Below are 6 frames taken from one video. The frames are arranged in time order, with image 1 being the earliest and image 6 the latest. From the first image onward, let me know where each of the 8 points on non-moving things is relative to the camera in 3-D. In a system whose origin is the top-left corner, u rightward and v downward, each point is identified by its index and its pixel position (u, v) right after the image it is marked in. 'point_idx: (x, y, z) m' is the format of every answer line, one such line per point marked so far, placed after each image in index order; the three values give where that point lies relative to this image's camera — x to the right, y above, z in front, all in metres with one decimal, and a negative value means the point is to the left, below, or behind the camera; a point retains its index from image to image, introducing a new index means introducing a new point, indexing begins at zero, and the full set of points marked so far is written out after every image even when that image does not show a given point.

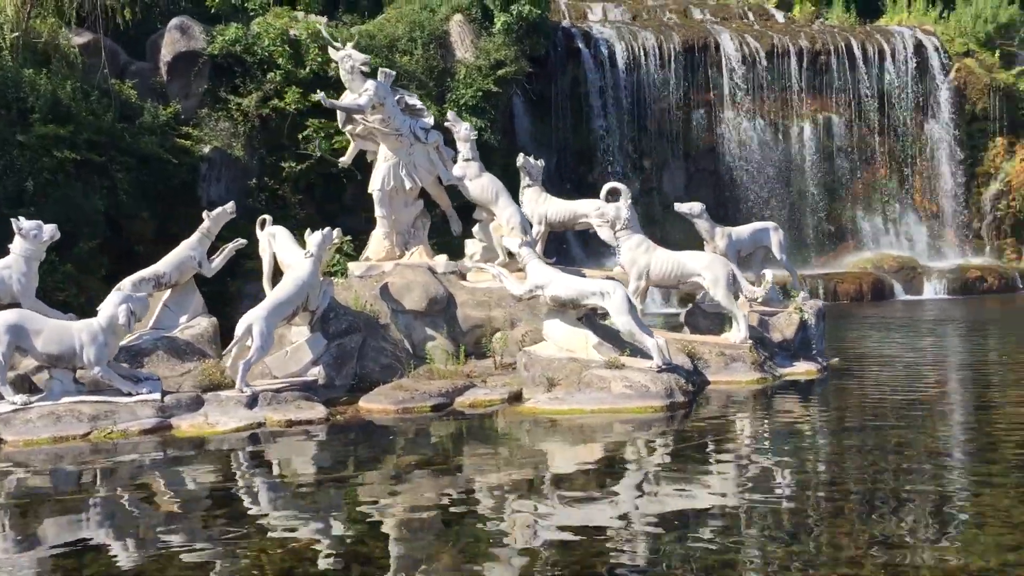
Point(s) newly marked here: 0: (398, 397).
0: (-0.9, -1.0, +8.8) m
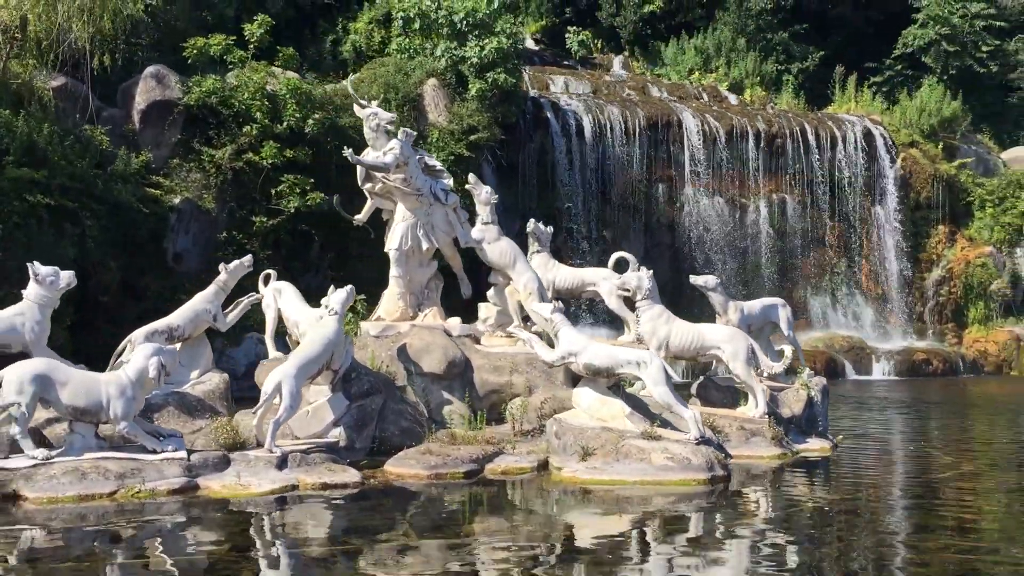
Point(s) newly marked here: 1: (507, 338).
0: (-0.7, -1.5, +8.6) m
1: (0.0, -0.5, +10.8) m
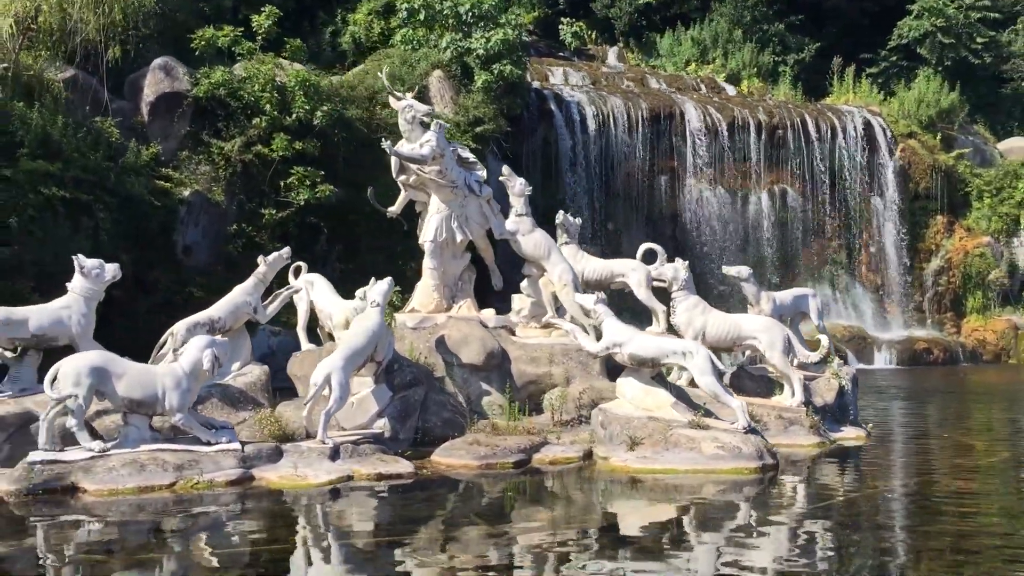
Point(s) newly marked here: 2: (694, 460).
0: (-0.3, -1.4, +8.6) m
1: (+0.3, -0.4, +10.8) m
2: (+1.5, -1.4, +8.3) m
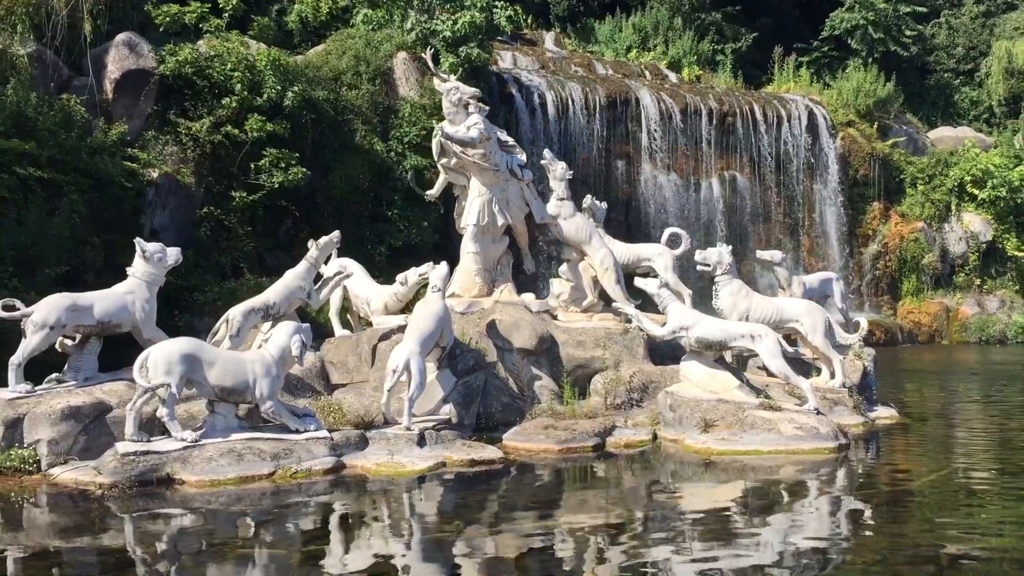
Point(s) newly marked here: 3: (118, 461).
0: (+0.4, -1.3, +8.7) m
1: (+0.8, -0.3, +10.9) m
2: (+2.2, -1.3, +8.5) m
3: (-3.0, -1.3, +7.4) m
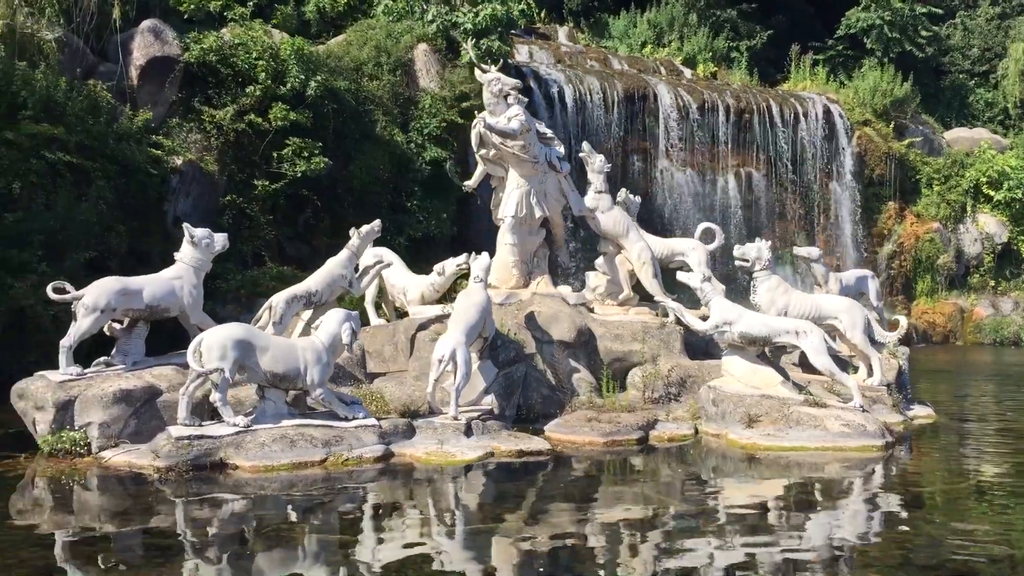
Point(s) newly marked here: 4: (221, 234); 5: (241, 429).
0: (+0.8, -1.2, +8.7) m
1: (+1.2, -0.2, +10.8) m
2: (+2.6, -1.3, +8.5) m
3: (-2.6, -1.2, +7.5) m
4: (-2.5, +0.5, +8.4) m
5: (-2.1, -1.1, +7.4) m
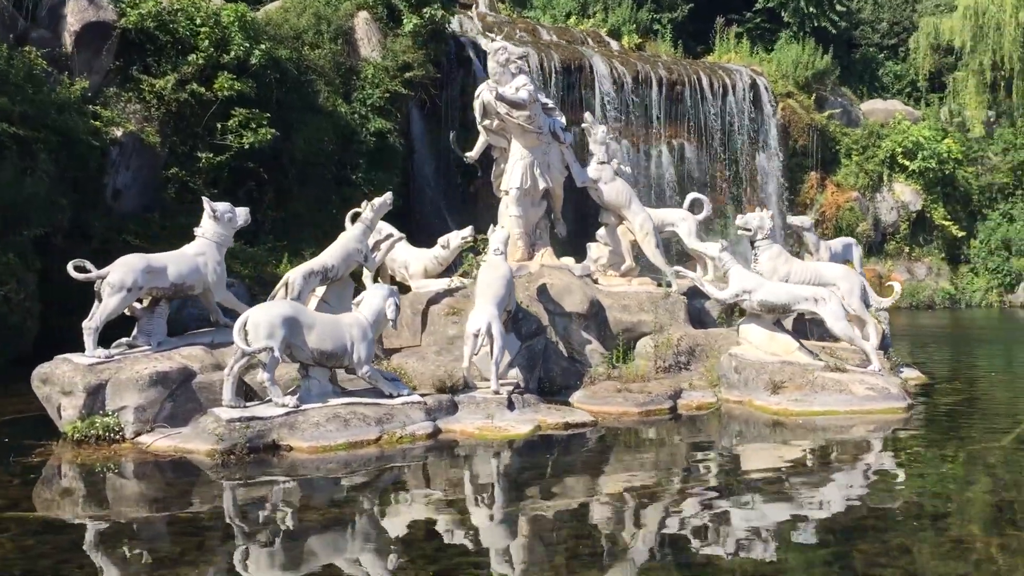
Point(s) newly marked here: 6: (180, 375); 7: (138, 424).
0: (+1.0, -1.0, +8.7) m
1: (+1.2, +0.1, +10.9) m
2: (+2.8, -1.0, +8.7) m
3: (-2.2, -1.0, +7.2) m
4: (-2.2, +0.7, +8.1) m
5: (-1.7, -0.9, +7.1) m
6: (-2.6, -0.7, +7.5) m
7: (-2.9, -1.0, +7.5) m
